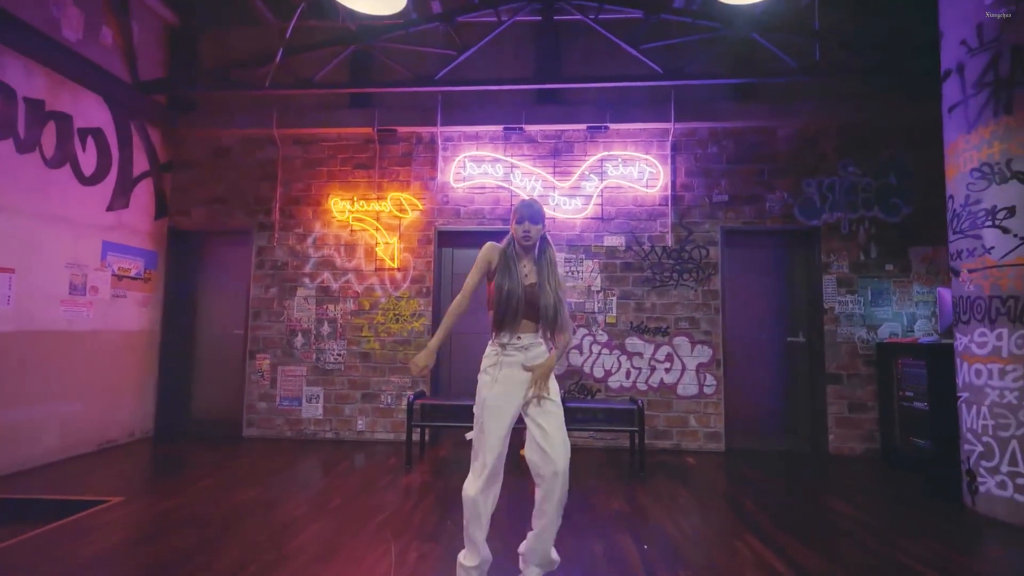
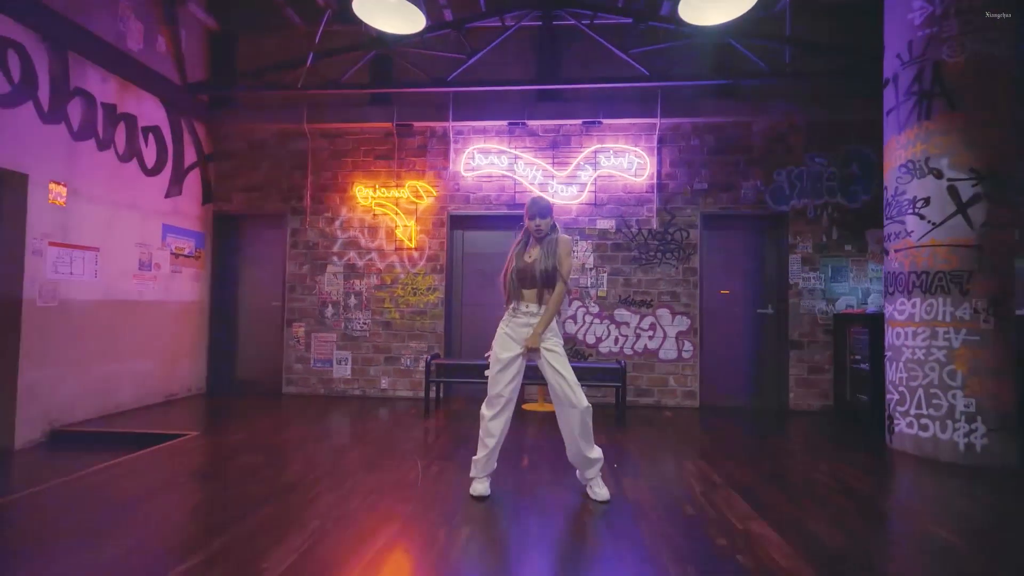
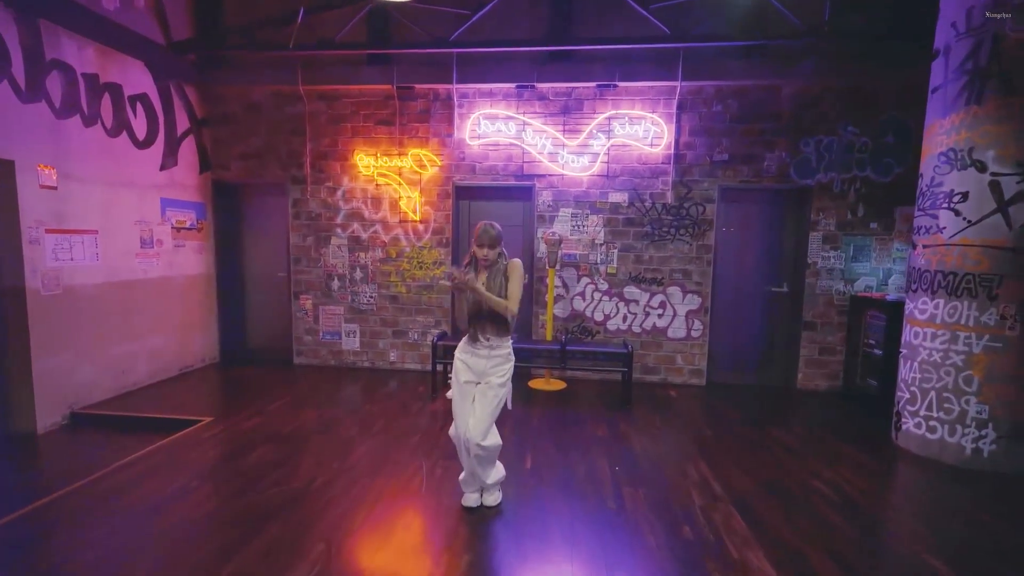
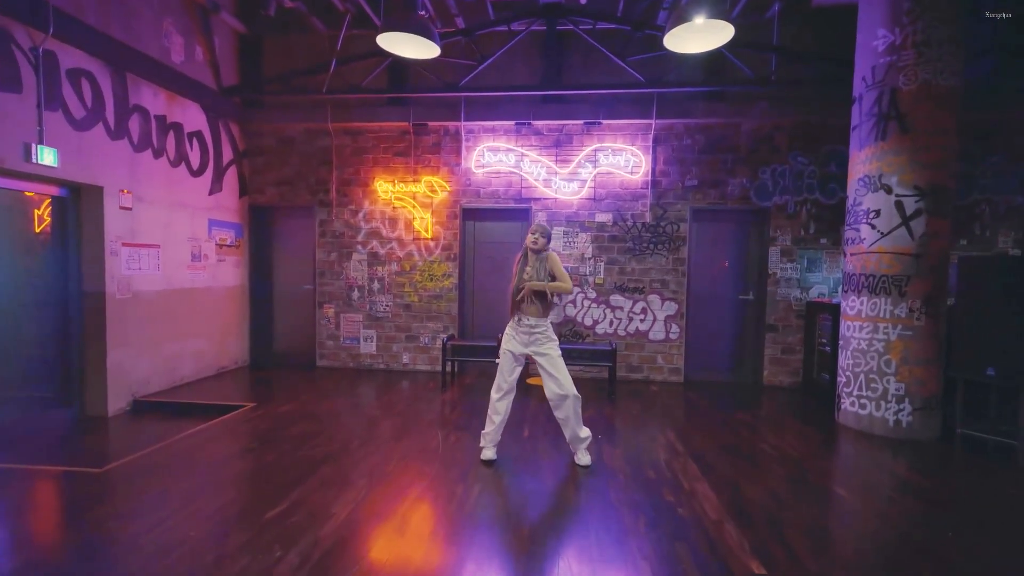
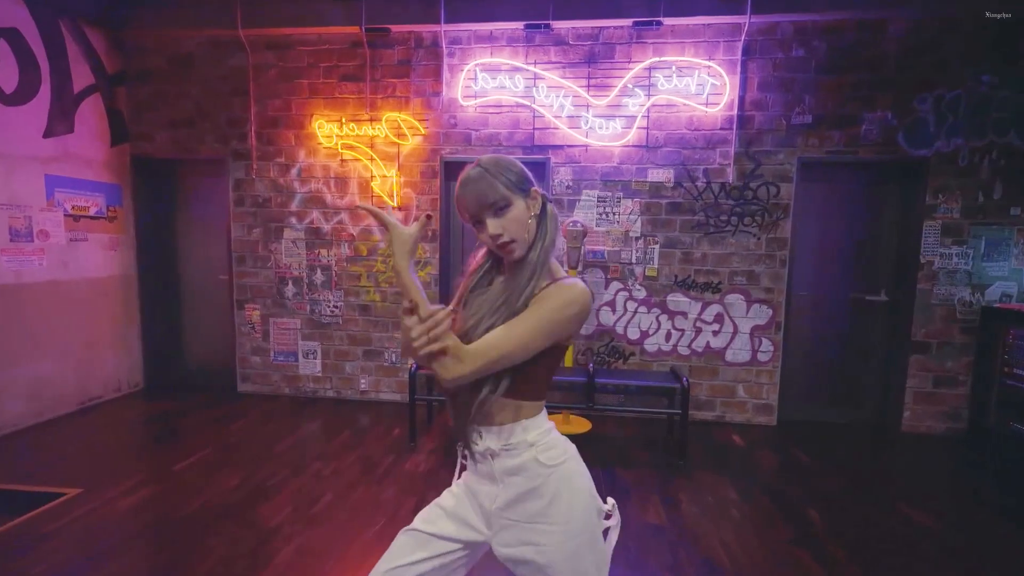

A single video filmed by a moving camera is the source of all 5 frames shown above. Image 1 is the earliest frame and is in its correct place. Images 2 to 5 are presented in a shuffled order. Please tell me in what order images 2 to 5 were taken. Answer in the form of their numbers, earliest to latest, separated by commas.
2, 4, 3, 5
